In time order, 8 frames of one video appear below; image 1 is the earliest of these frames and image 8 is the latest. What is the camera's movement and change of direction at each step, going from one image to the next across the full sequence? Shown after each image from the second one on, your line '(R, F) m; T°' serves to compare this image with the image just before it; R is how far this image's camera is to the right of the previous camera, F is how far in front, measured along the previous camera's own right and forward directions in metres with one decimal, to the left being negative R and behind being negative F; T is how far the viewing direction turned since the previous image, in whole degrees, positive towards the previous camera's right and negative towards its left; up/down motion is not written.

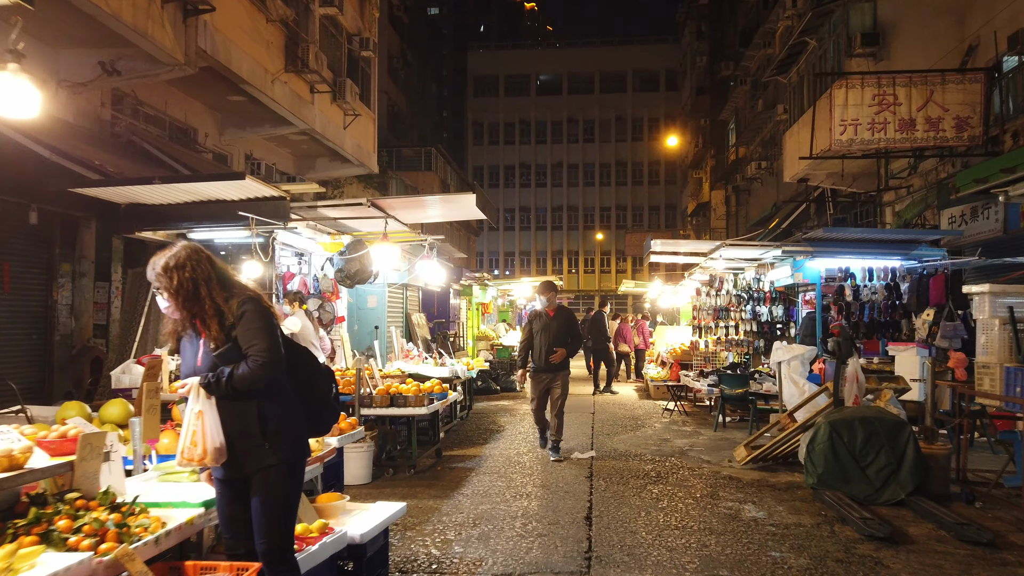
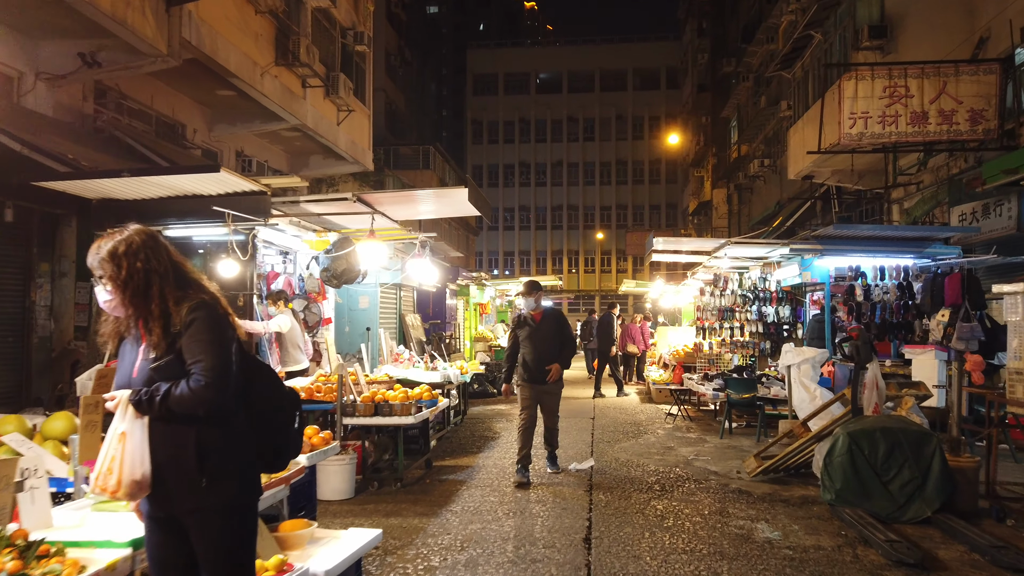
(+0.1, +0.4) m; 0°
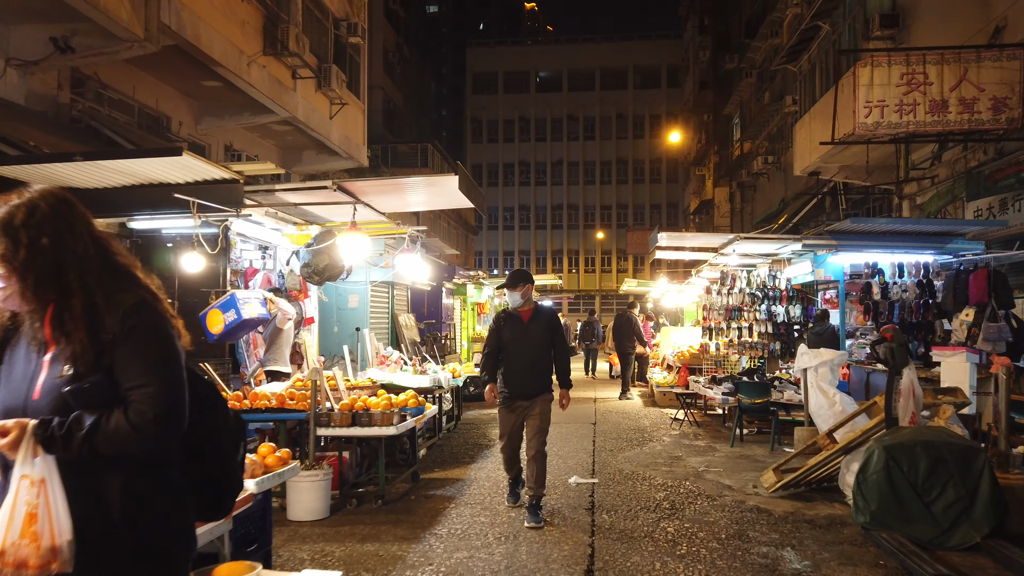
(0.0, +0.6) m; 0°
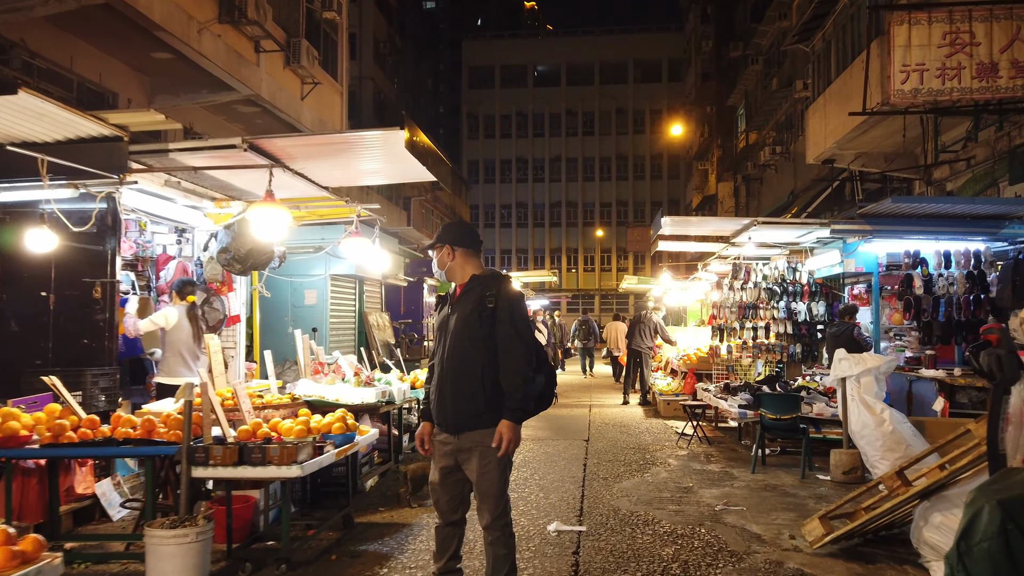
(+0.2, +1.5) m; 0°
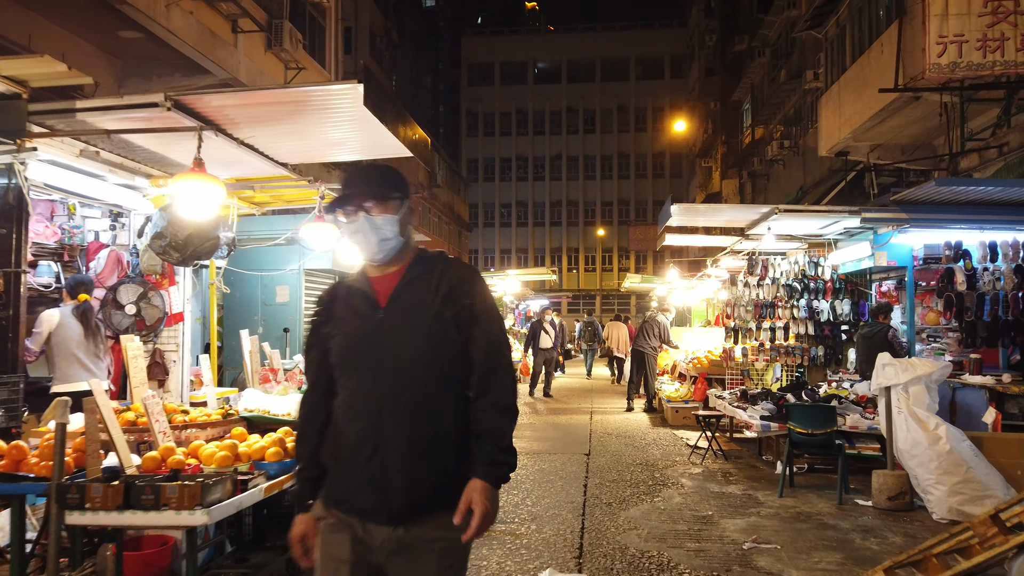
(+0.1, +0.9) m; 0°
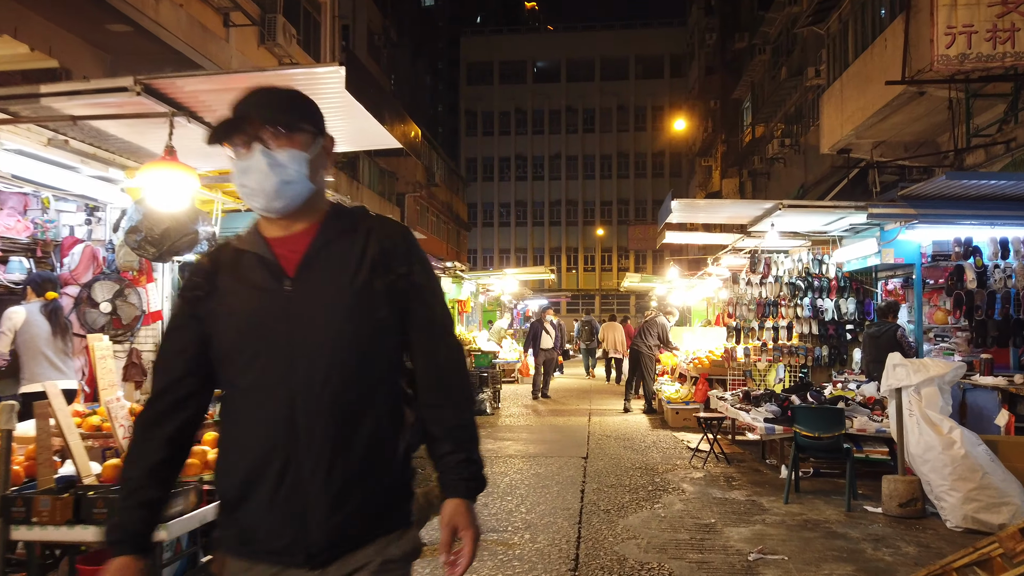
(0.0, +0.2) m; 0°
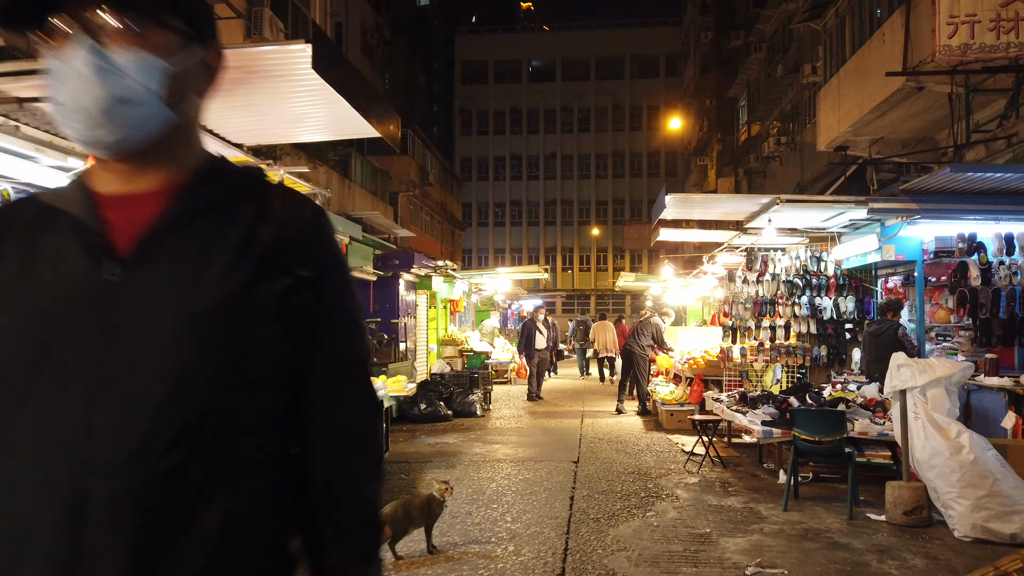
(+0.1, +0.3) m; 0°
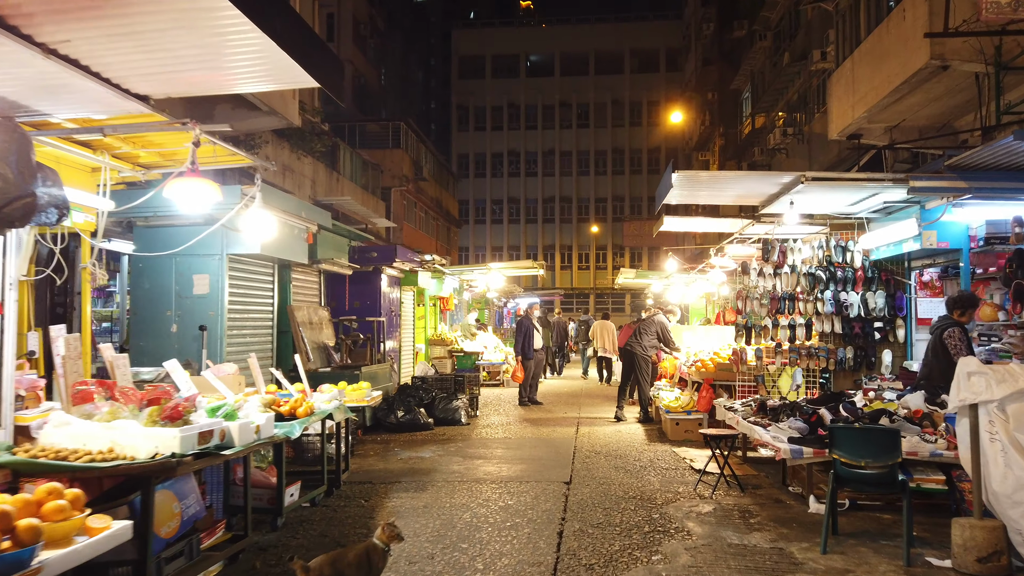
(+0.1, +1.0) m; 0°
